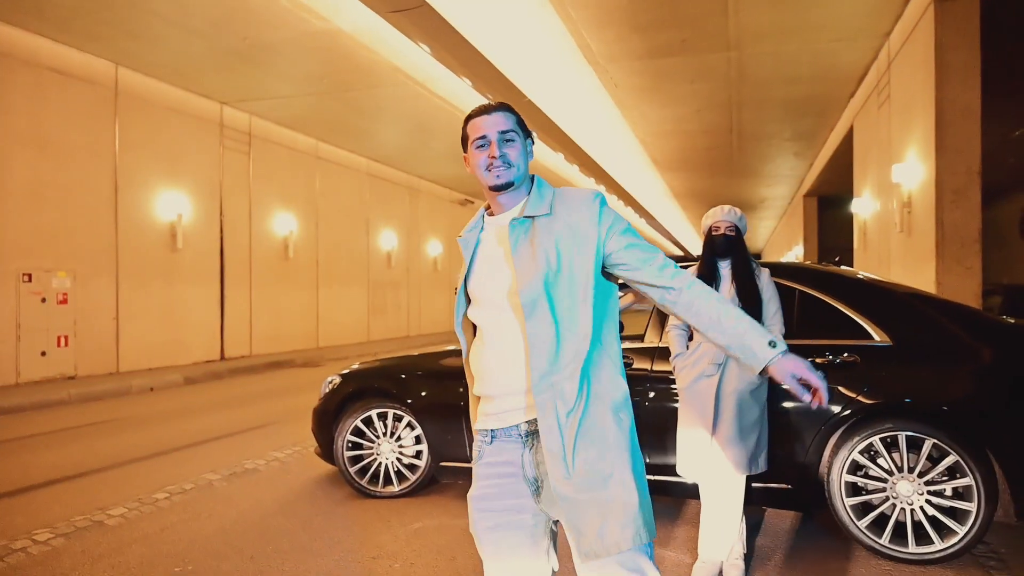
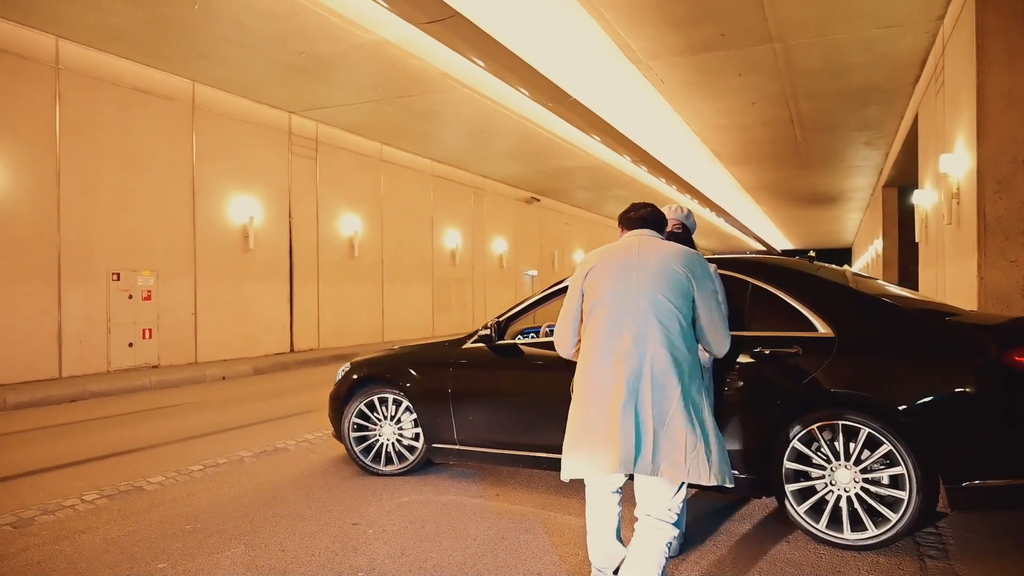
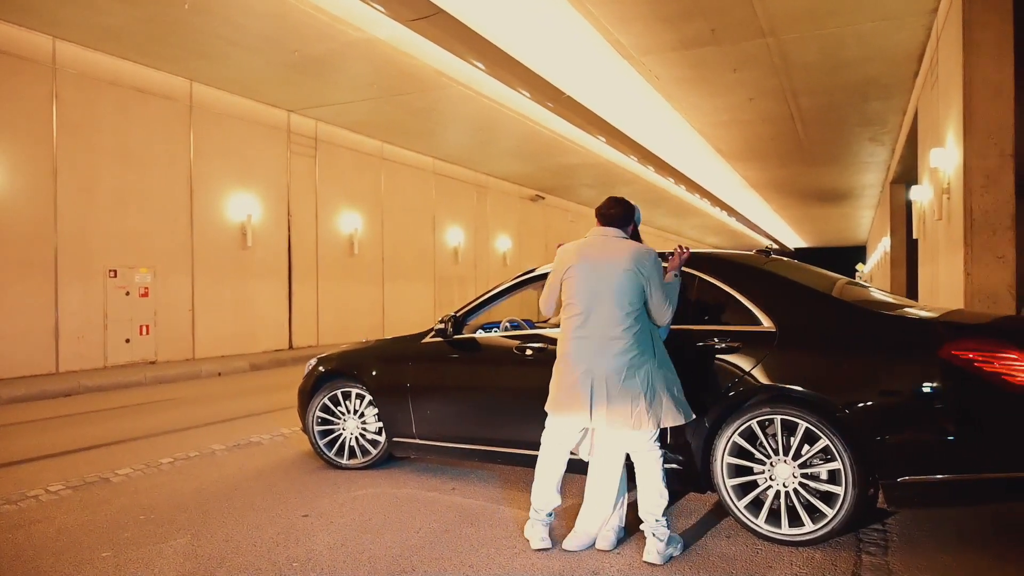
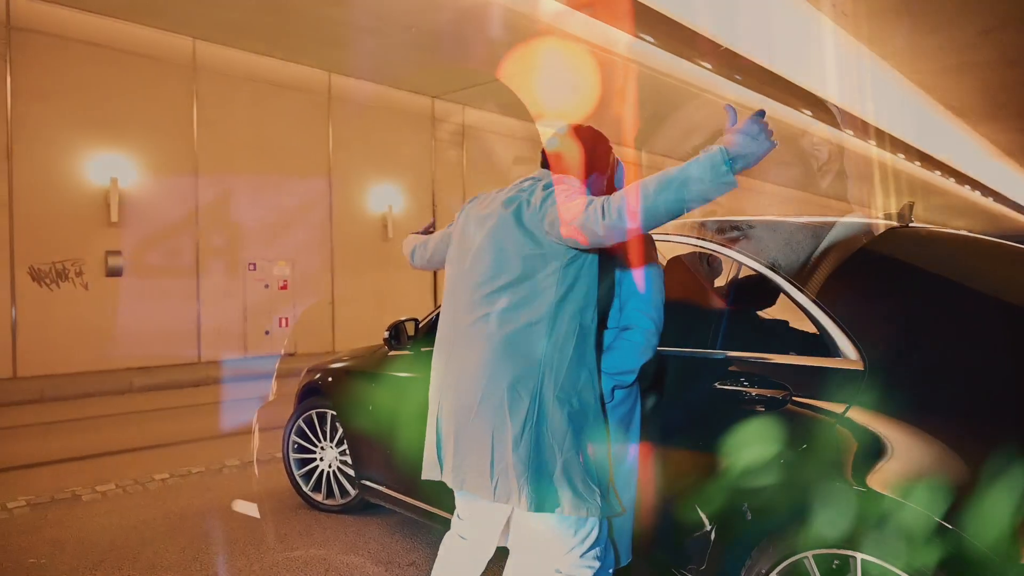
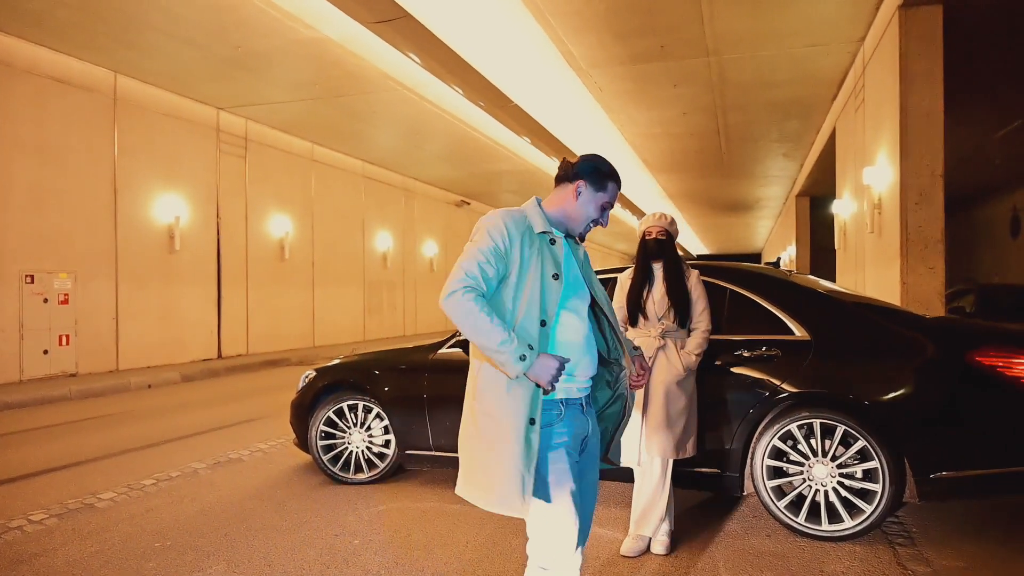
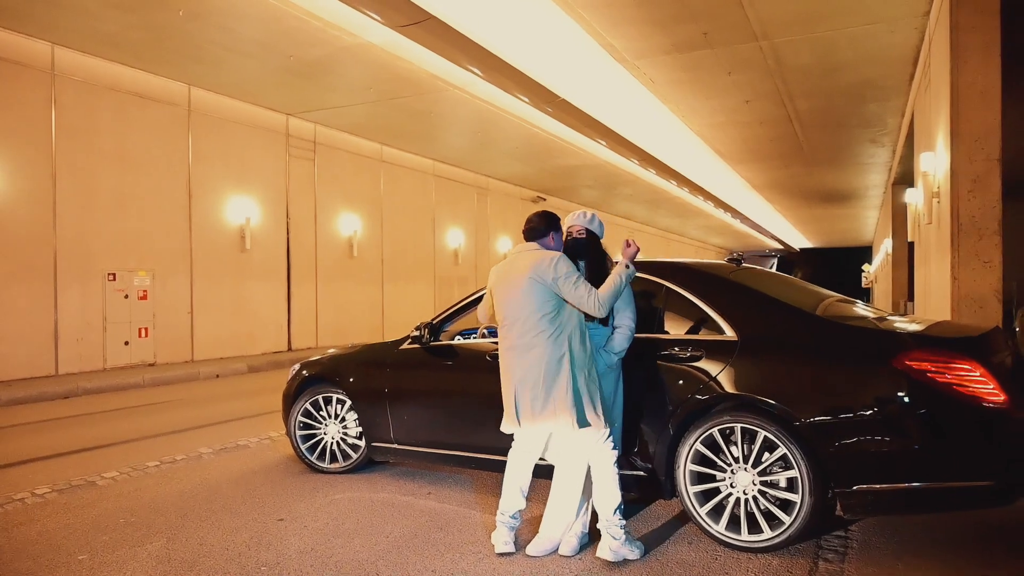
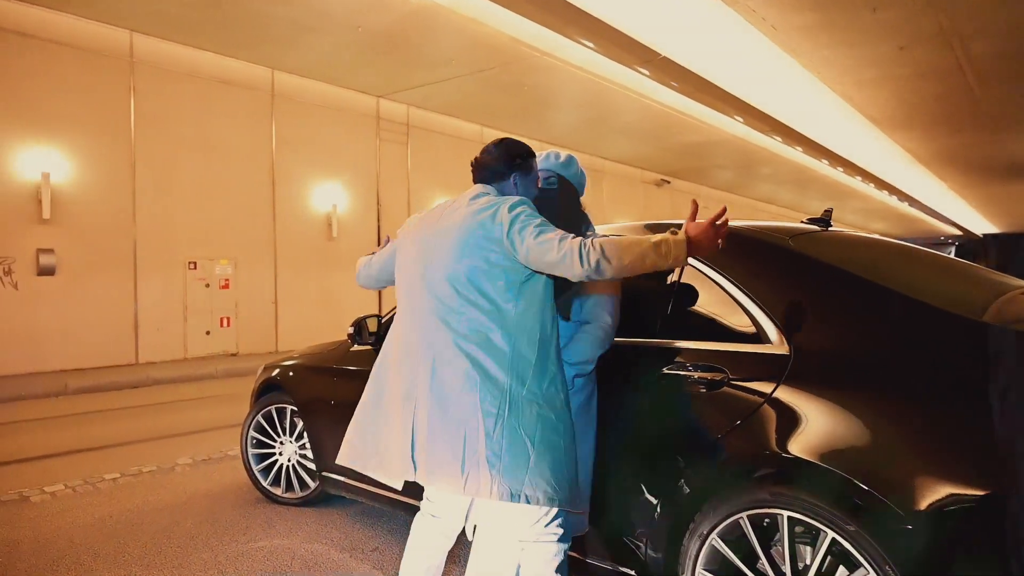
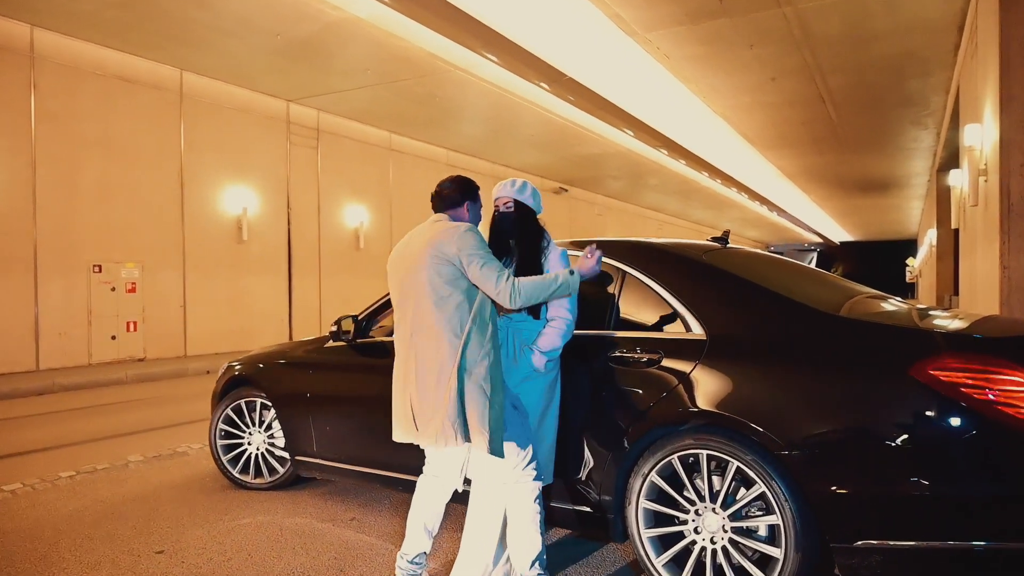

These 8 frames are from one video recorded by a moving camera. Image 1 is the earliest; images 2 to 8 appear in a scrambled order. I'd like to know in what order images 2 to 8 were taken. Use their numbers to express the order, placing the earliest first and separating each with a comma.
5, 2, 3, 6, 8, 7, 4
